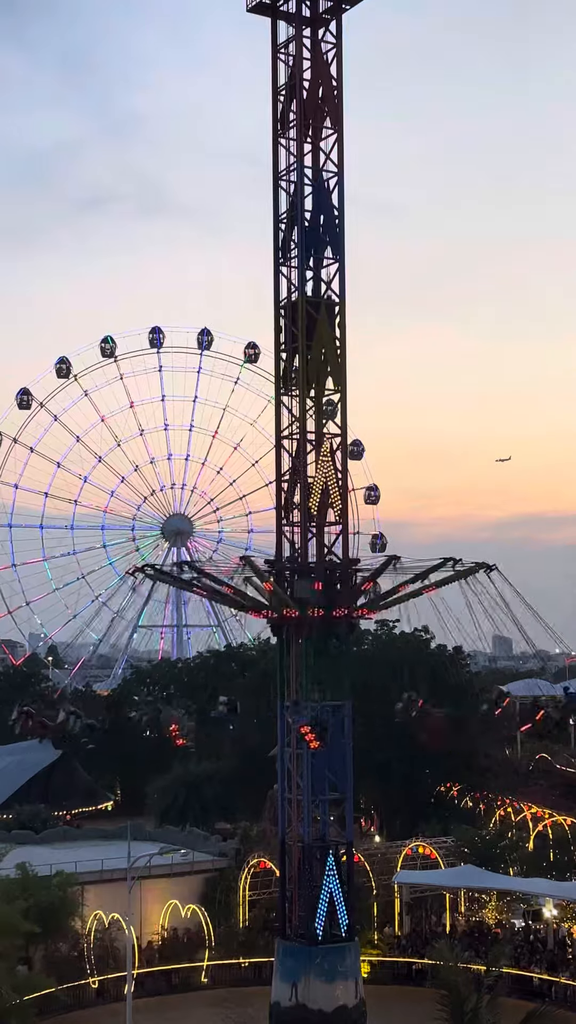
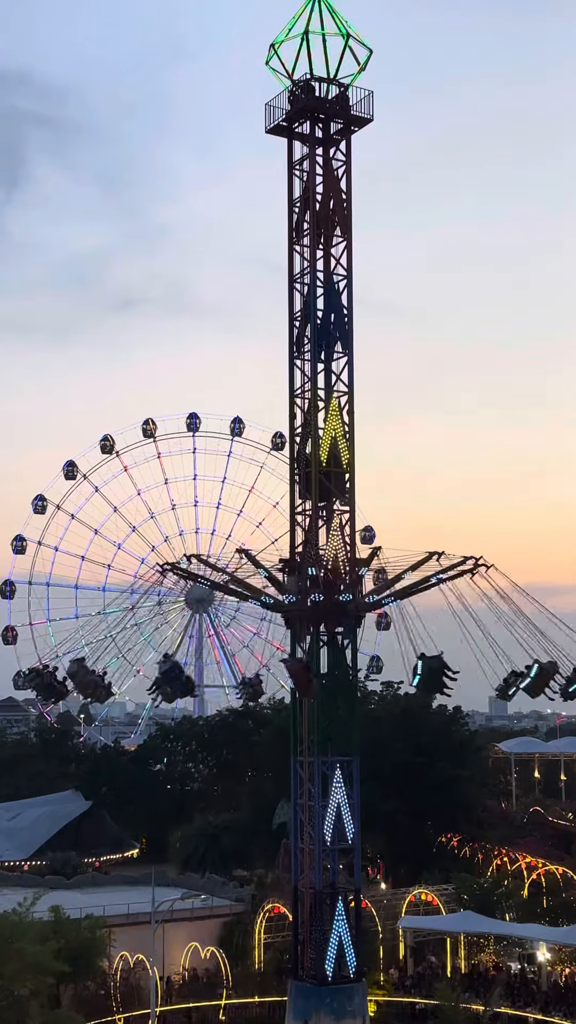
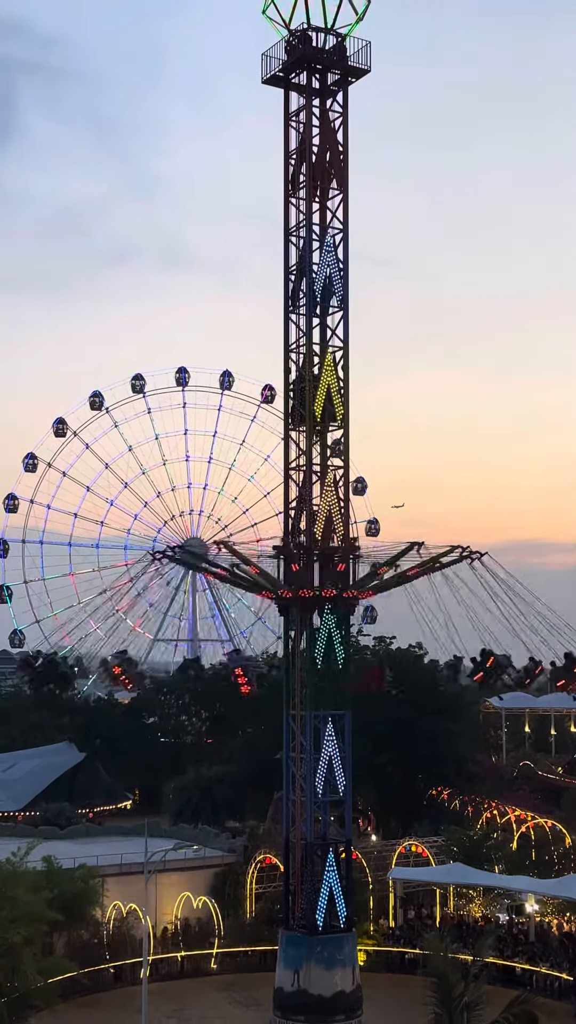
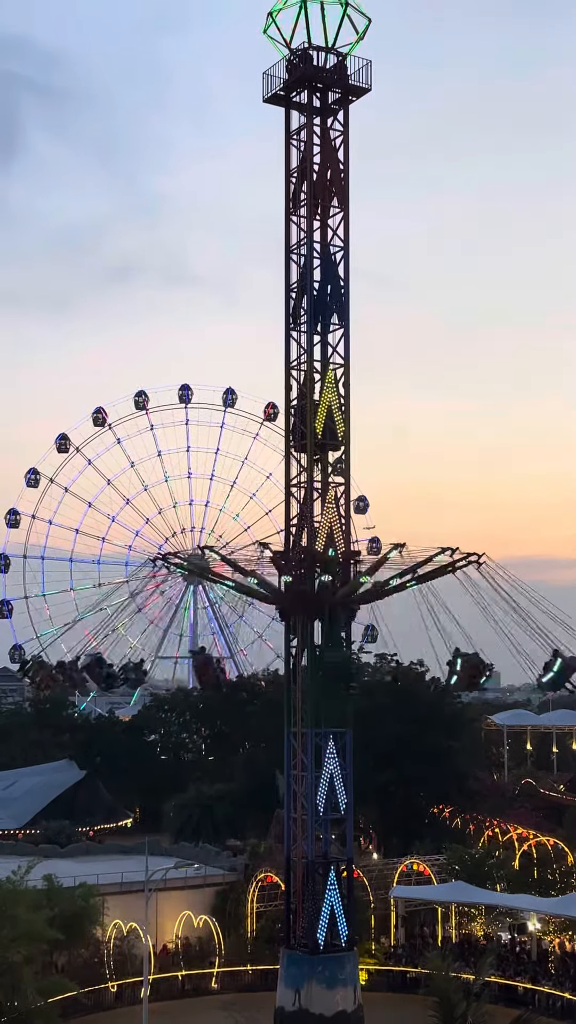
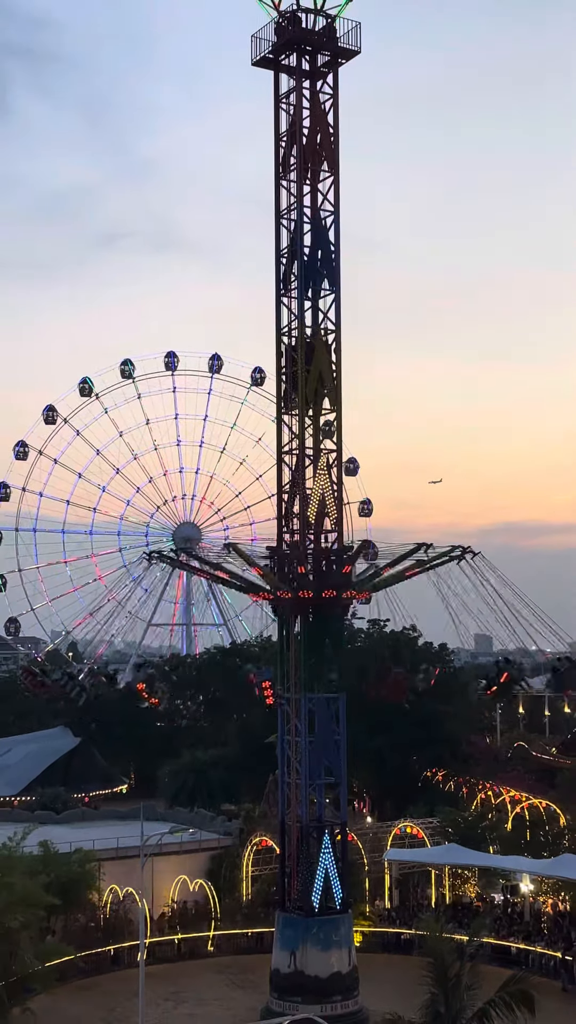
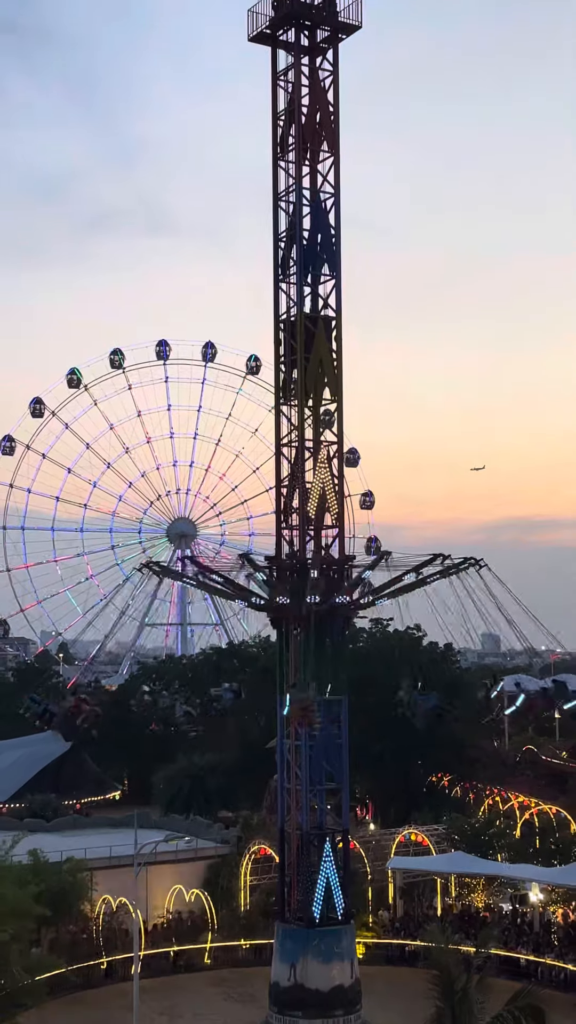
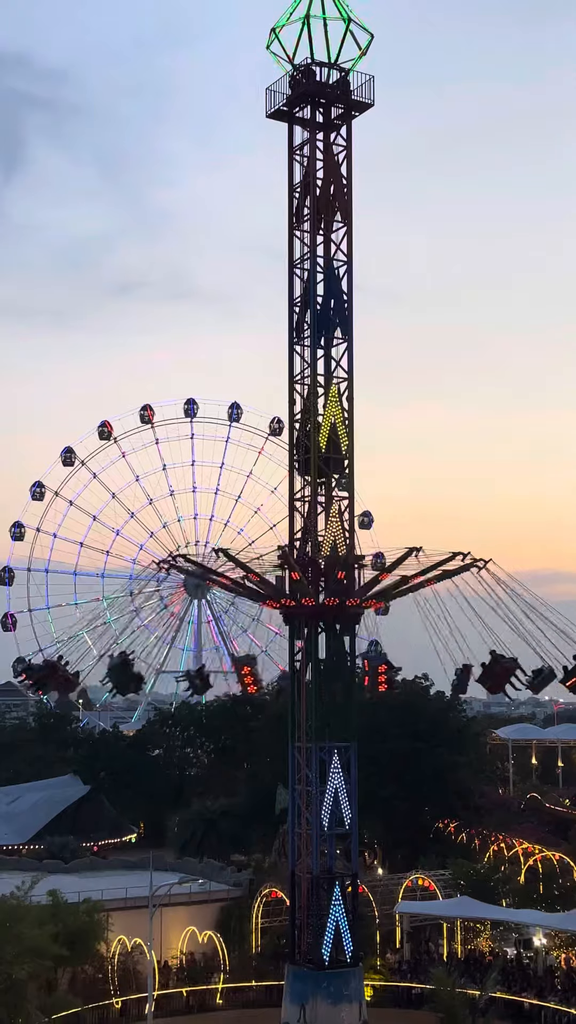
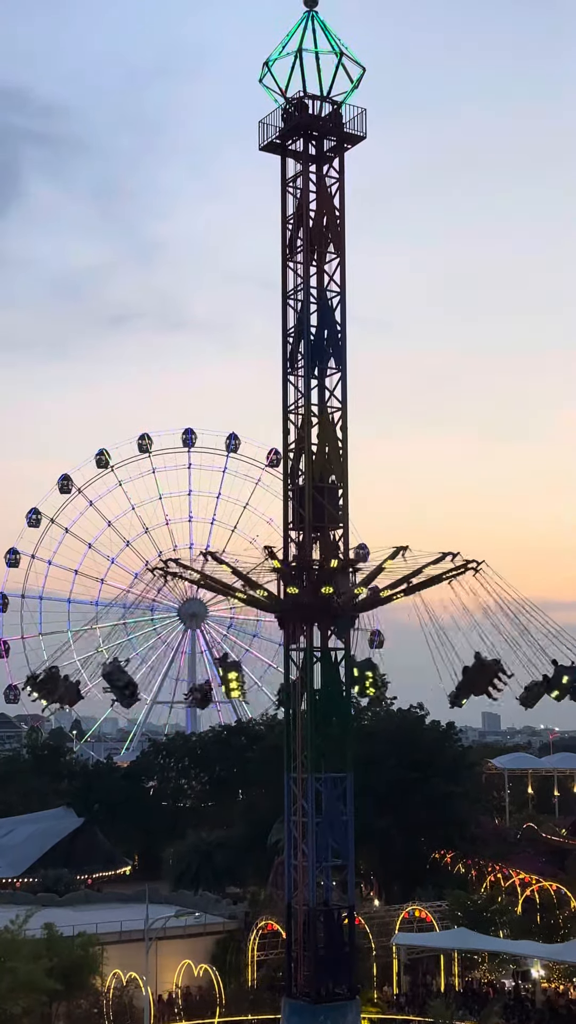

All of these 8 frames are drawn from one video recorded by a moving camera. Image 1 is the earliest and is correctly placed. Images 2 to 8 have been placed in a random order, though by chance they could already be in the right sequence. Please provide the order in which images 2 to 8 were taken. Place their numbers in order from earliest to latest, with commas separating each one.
6, 5, 3, 4, 7, 2, 8
